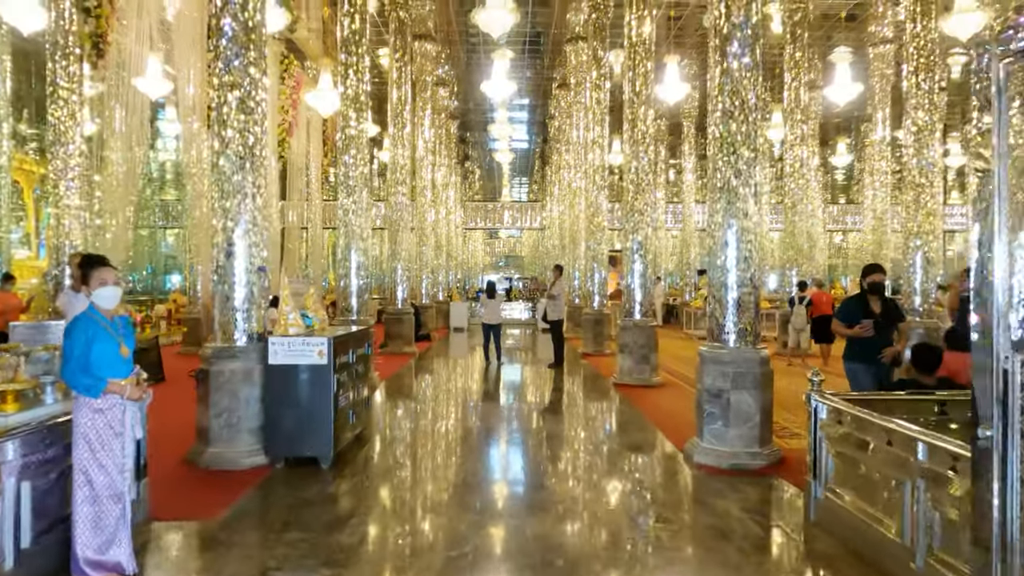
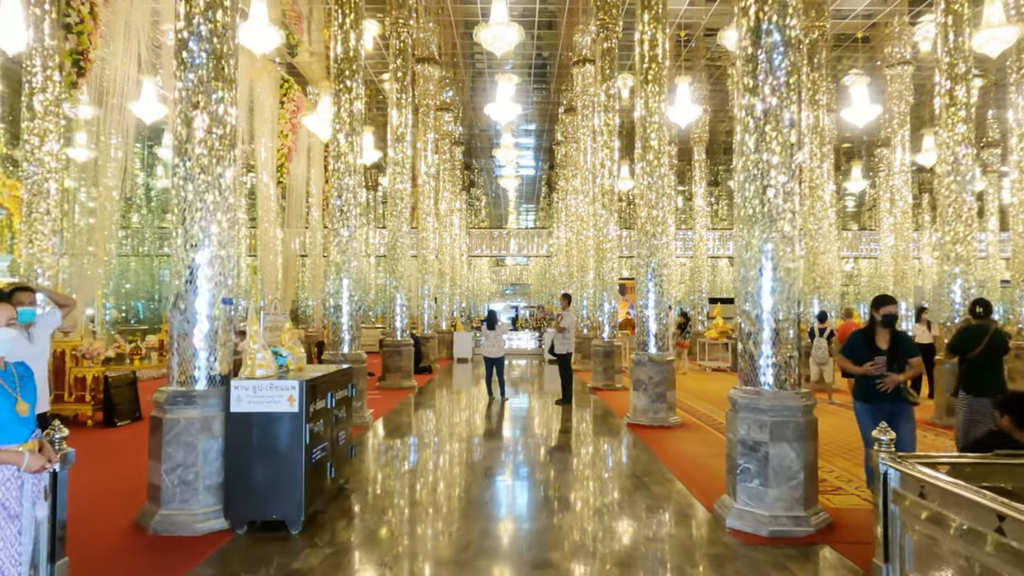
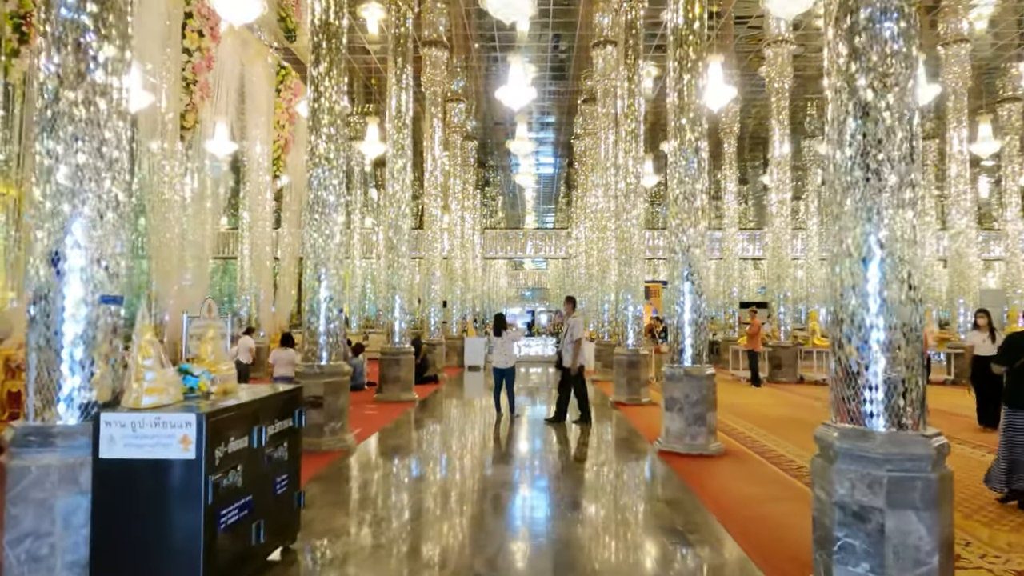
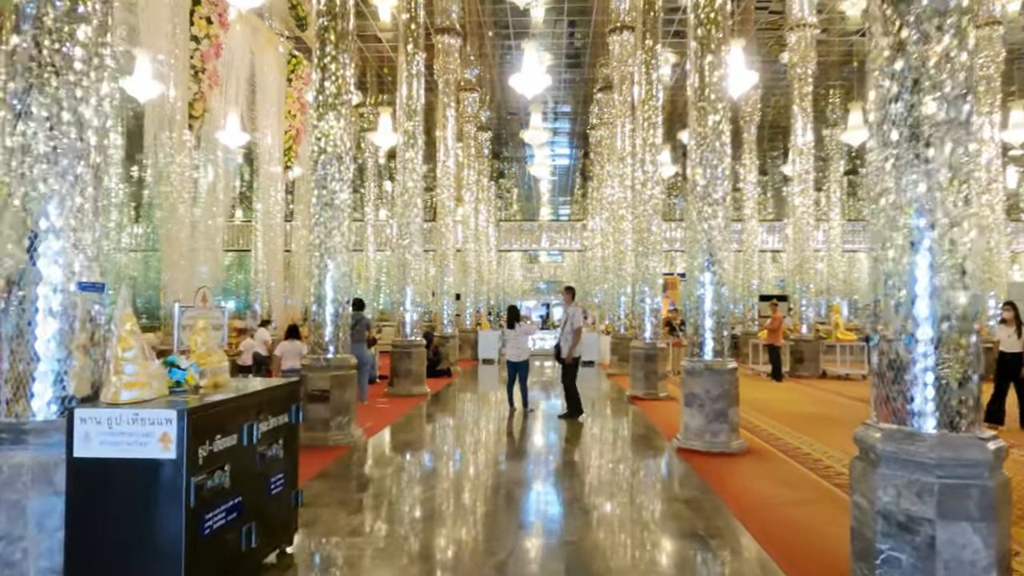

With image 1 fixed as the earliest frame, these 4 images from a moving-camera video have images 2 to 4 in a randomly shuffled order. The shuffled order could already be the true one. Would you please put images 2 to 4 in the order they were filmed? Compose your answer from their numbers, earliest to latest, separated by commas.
2, 3, 4
